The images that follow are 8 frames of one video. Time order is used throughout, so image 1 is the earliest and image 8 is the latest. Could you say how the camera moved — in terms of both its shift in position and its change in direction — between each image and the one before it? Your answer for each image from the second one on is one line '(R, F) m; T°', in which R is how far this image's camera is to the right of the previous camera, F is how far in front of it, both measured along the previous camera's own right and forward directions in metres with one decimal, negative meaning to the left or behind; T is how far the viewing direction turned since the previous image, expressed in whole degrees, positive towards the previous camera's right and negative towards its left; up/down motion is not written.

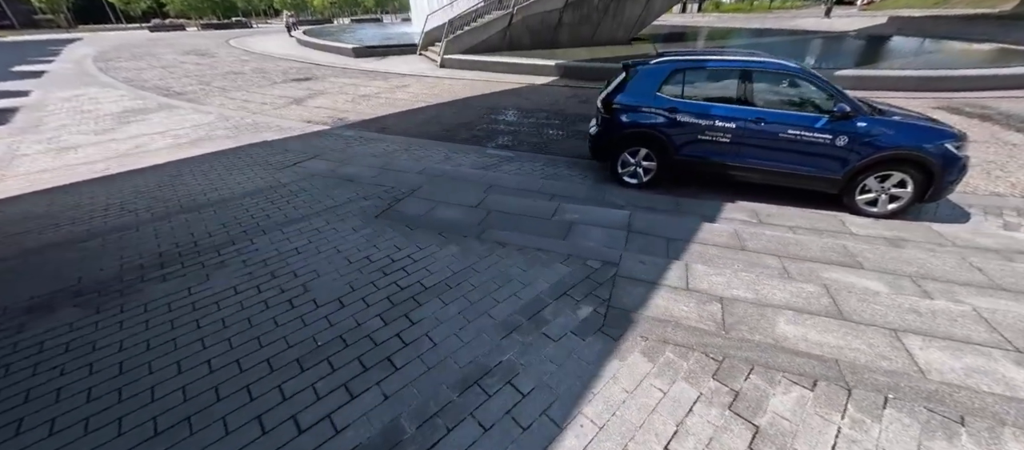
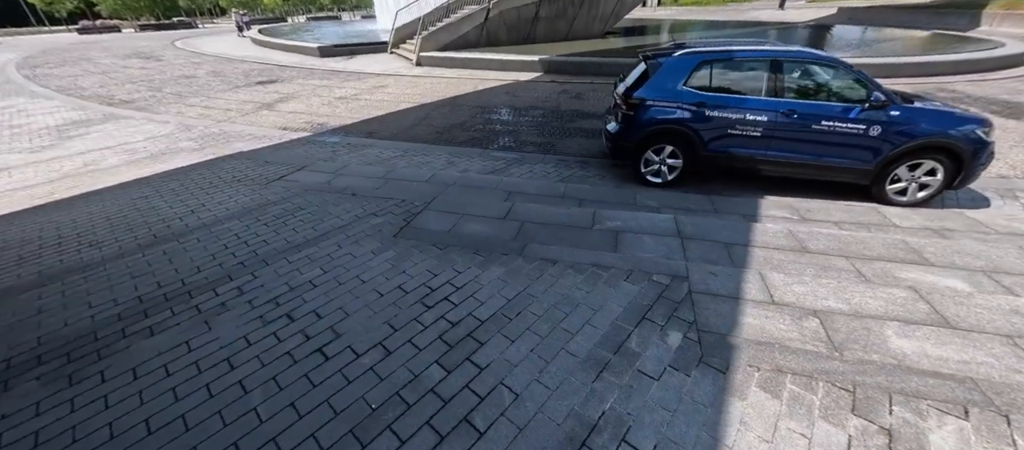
(-0.7, +0.5) m; +4°
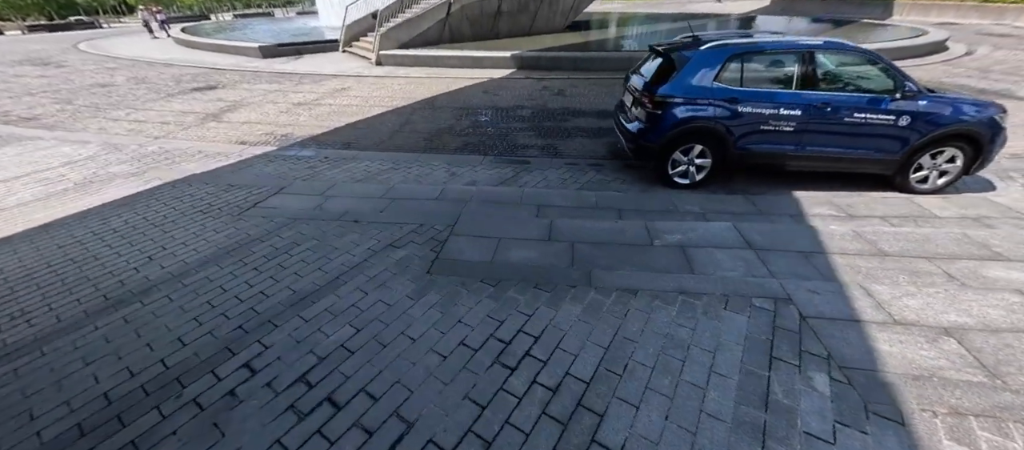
(-0.8, +0.6) m; +7°
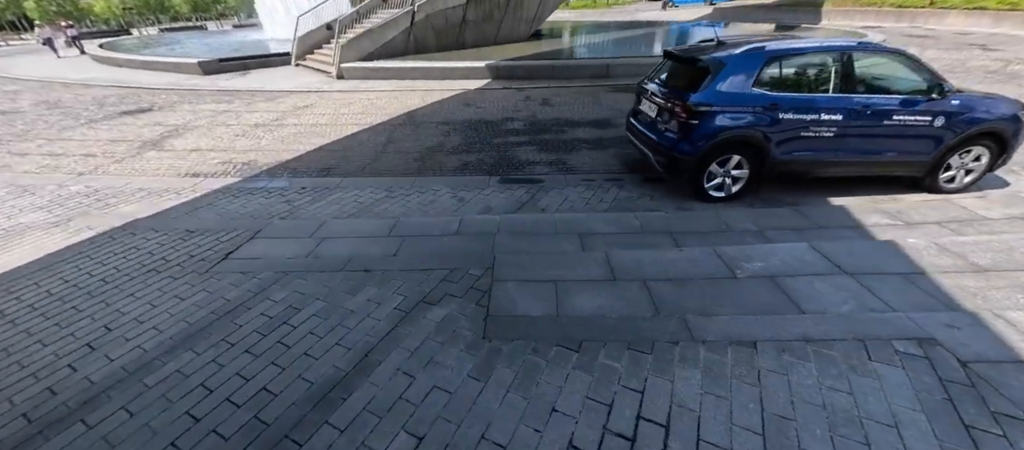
(-0.7, +0.7) m; +6°
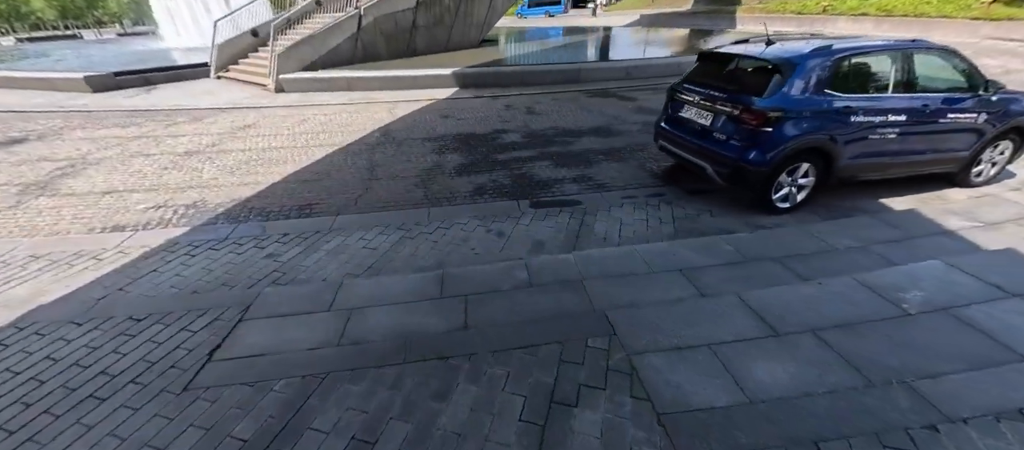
(-1.2, +0.9) m; +9°
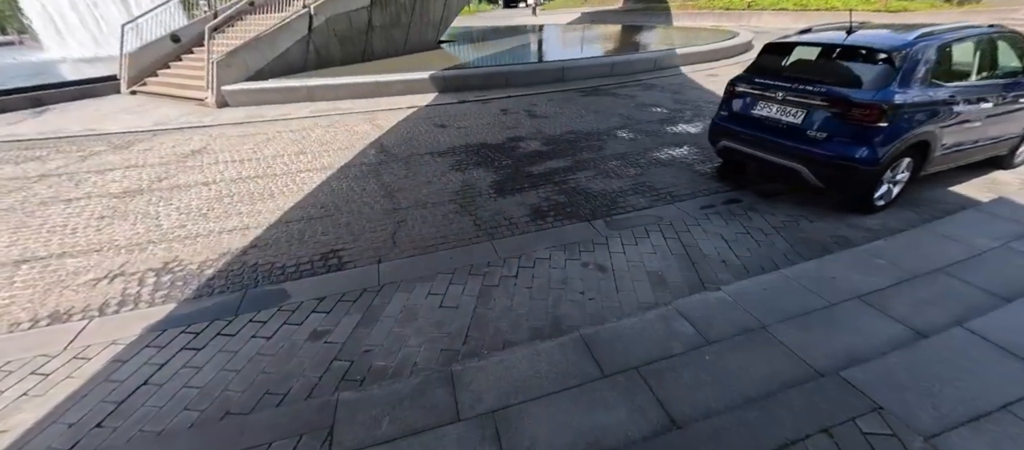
(-1.3, +0.9) m; +8°
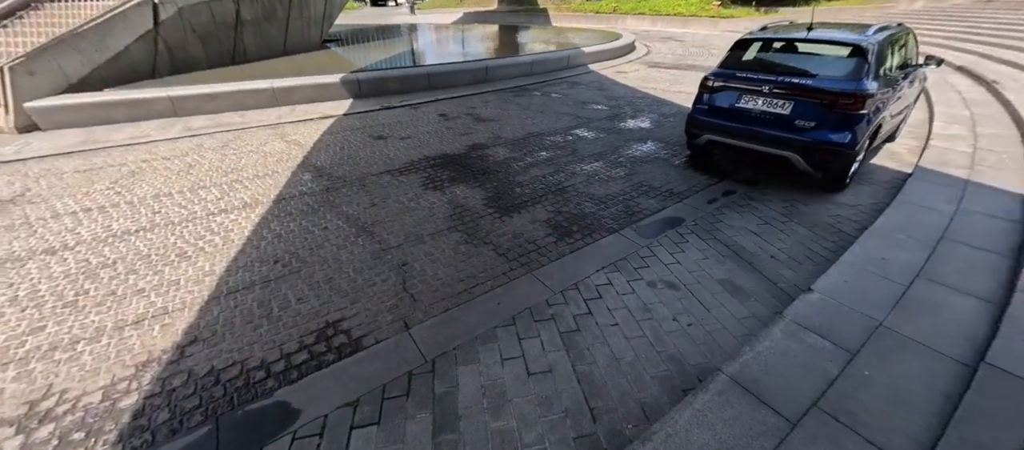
(-1.2, +0.8) m; +16°
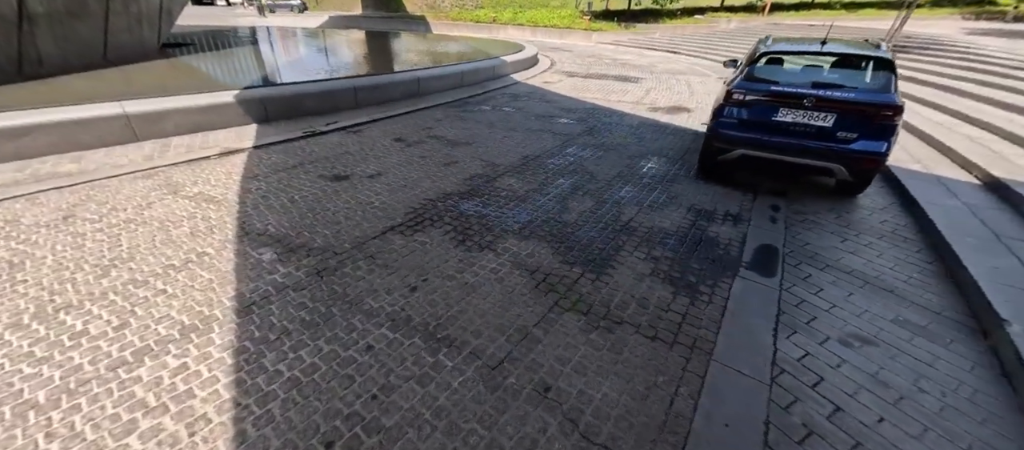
(-1.6, +1.3) m; +18°
